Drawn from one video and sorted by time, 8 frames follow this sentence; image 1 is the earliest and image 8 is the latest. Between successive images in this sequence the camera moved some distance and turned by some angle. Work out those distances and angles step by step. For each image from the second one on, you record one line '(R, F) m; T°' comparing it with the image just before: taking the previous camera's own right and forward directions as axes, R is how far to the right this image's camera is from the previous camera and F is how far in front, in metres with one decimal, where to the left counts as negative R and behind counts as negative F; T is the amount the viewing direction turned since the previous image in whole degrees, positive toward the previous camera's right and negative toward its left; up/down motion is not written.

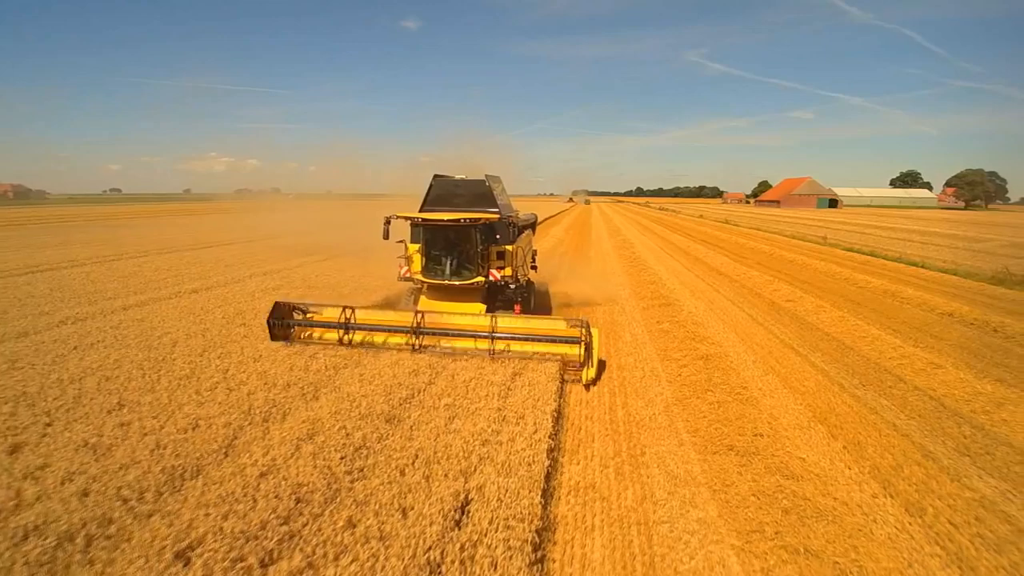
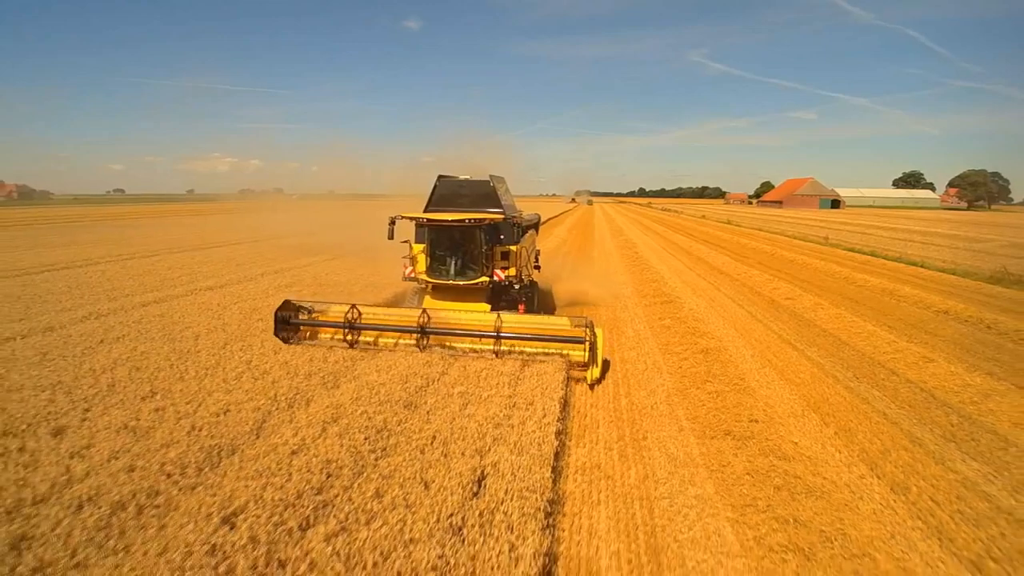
(-0.1, -0.4) m; 0°
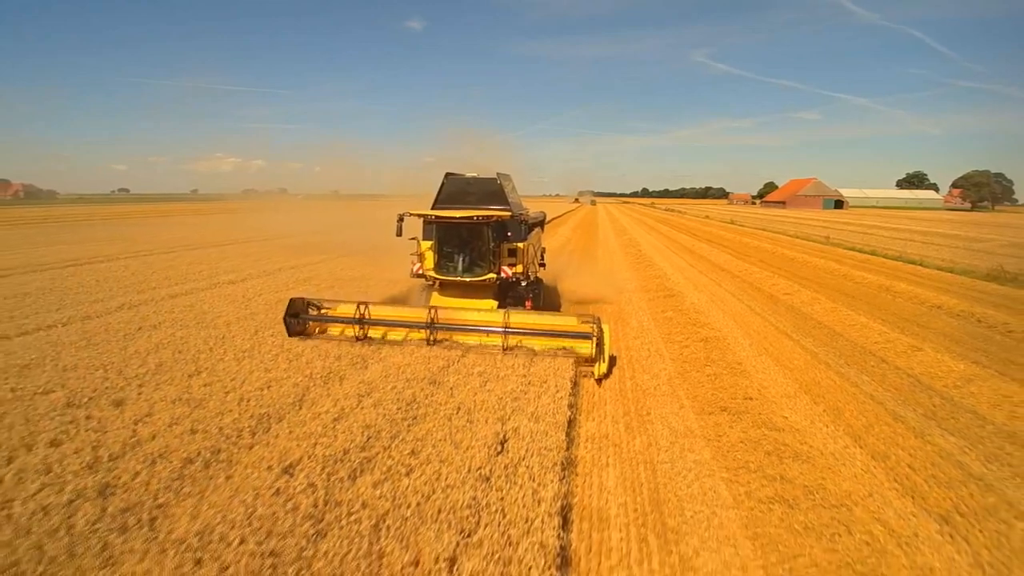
(-0.1, -0.6) m; 0°
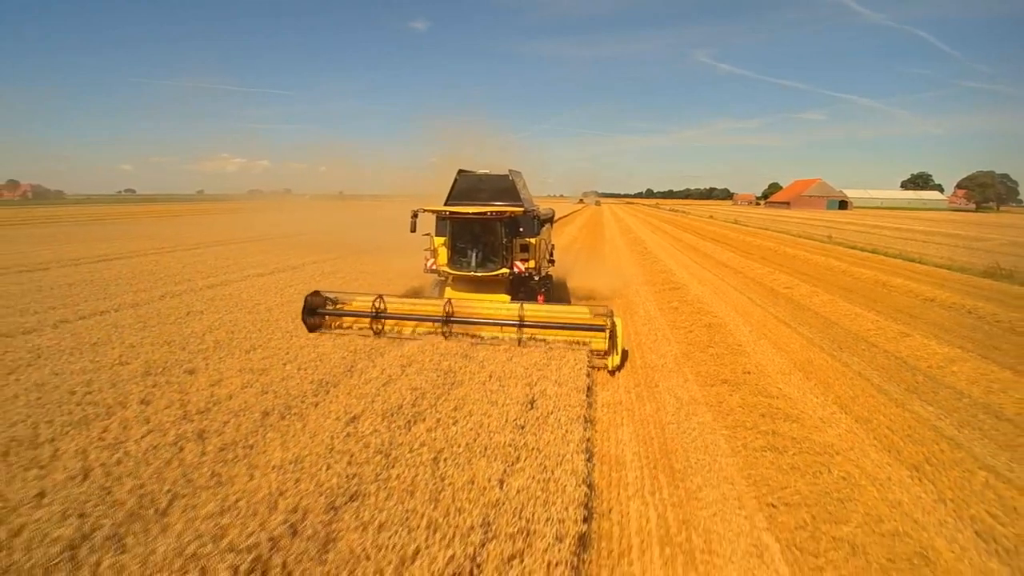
(-0.2, -0.8) m; 0°
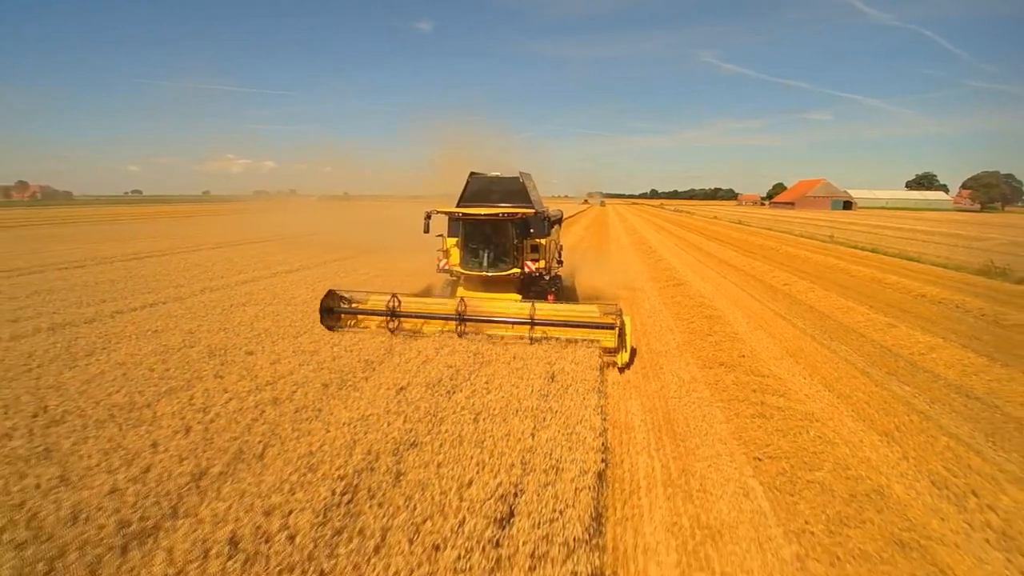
(-0.1, -0.9) m; 0°
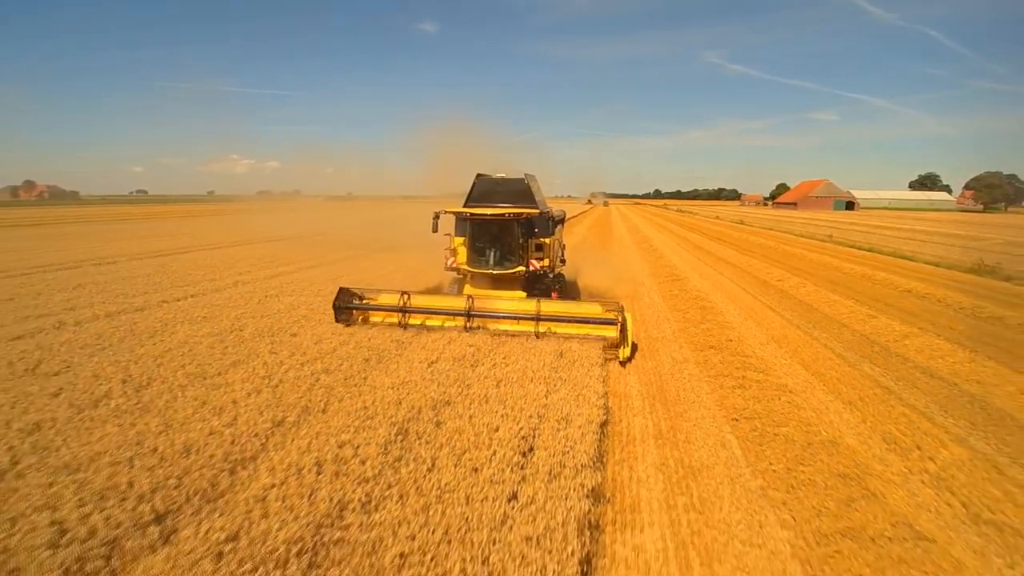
(-0.1, -1.0) m; 0°
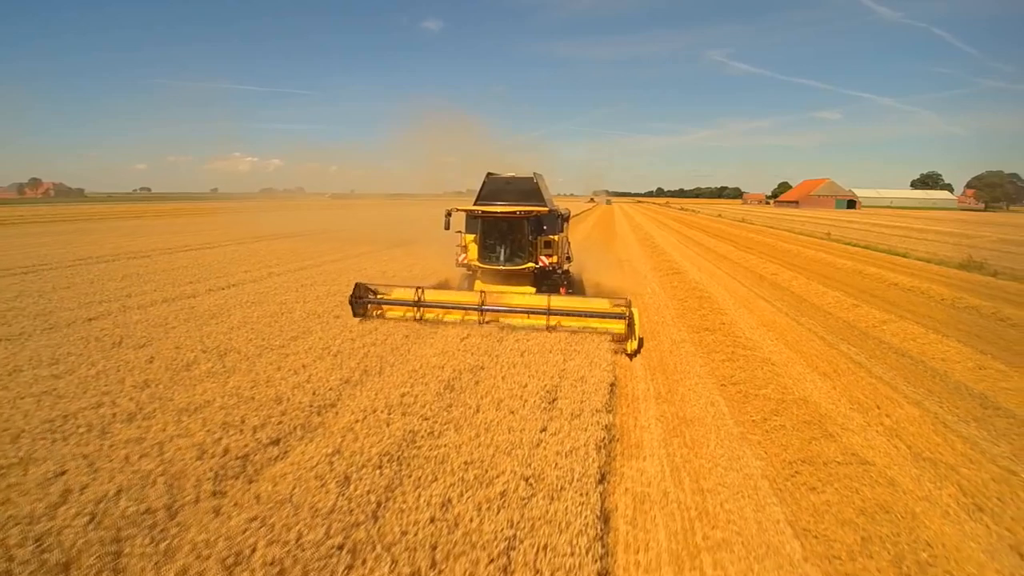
(-0.2, -1.2) m; 0°
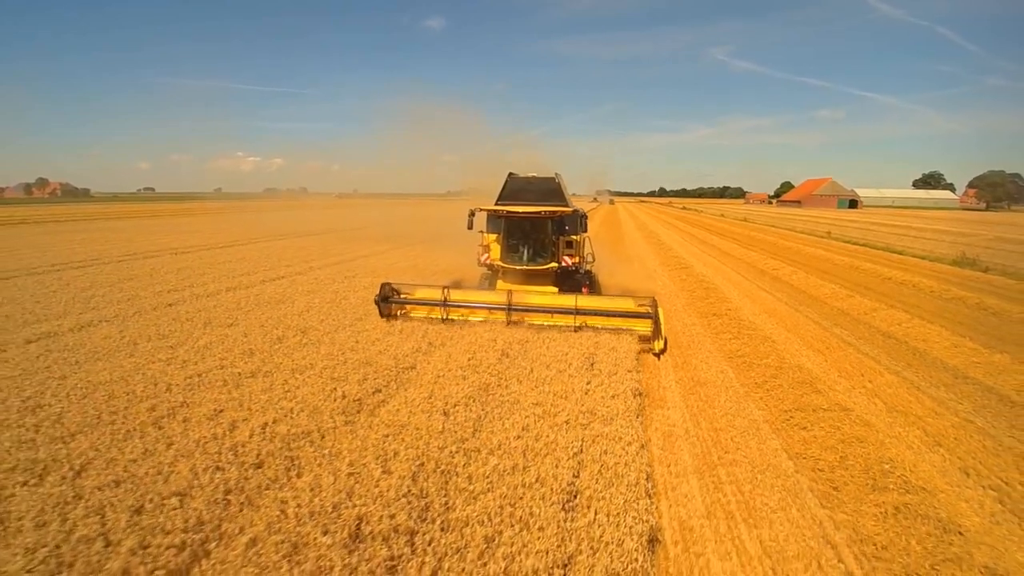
(-0.4, -1.3) m; 0°
